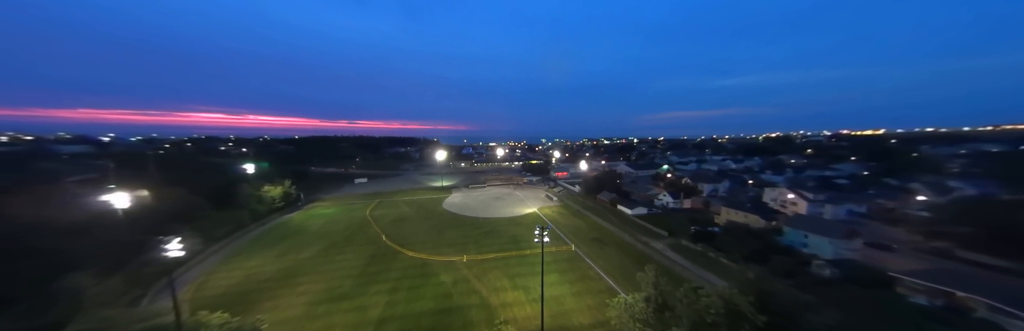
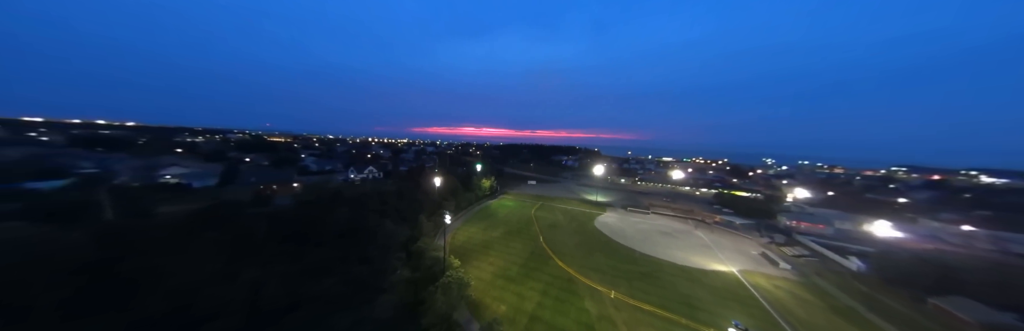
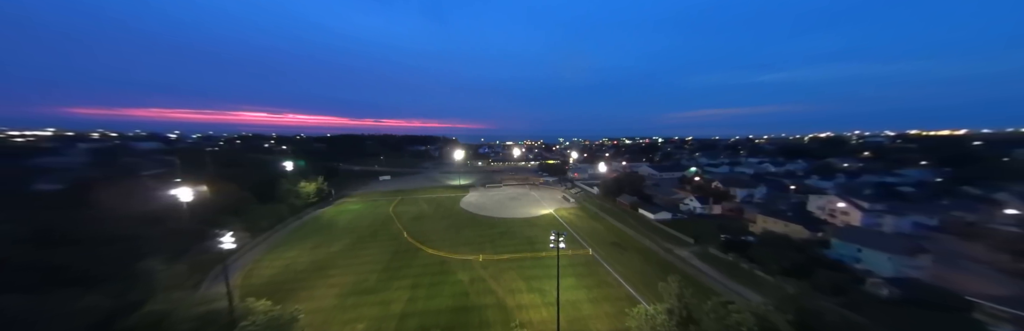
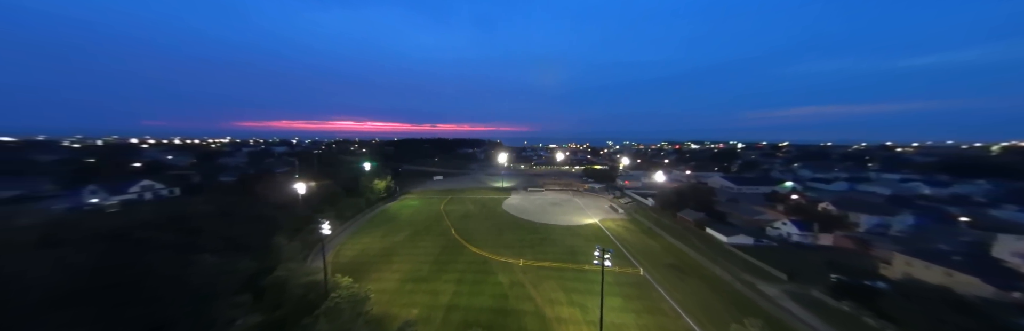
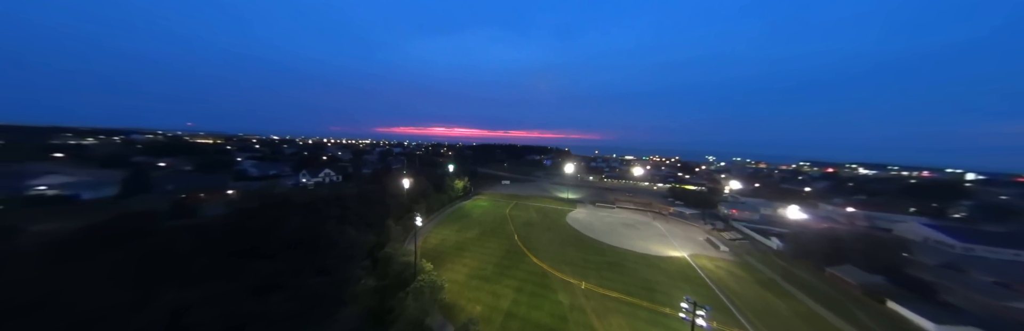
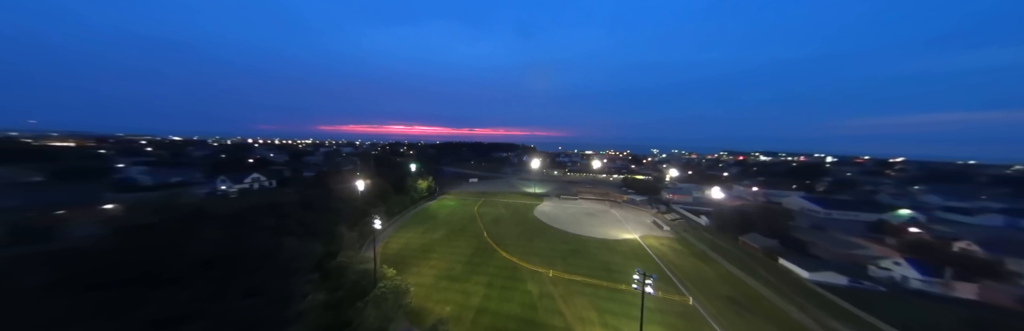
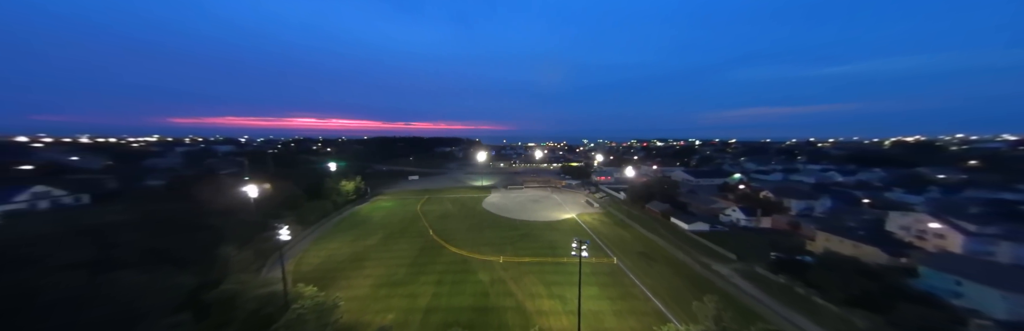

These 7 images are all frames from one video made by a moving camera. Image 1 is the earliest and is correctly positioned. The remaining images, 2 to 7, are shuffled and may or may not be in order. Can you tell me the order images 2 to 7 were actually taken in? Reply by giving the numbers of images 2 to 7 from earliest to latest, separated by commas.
3, 7, 4, 6, 5, 2
